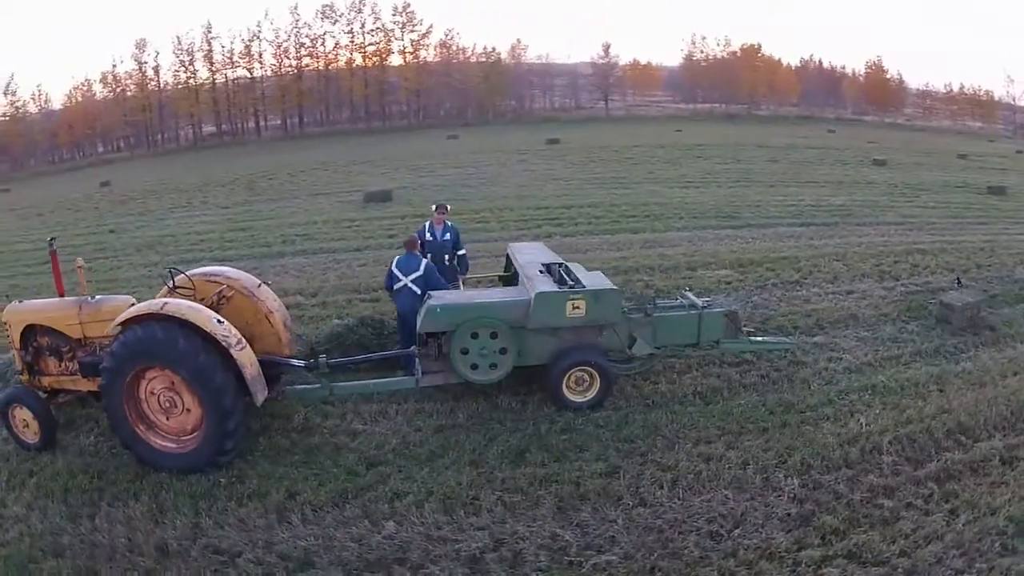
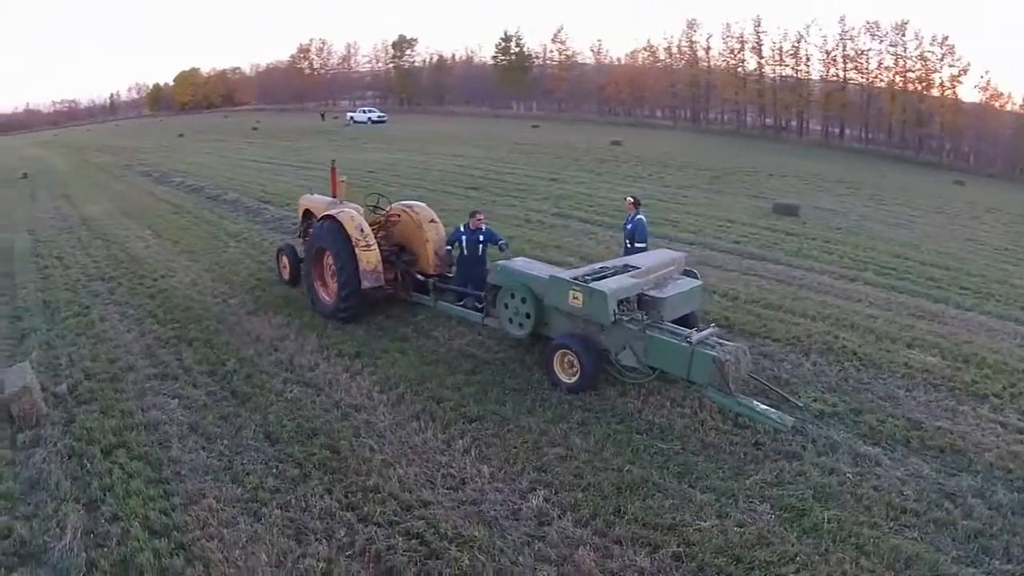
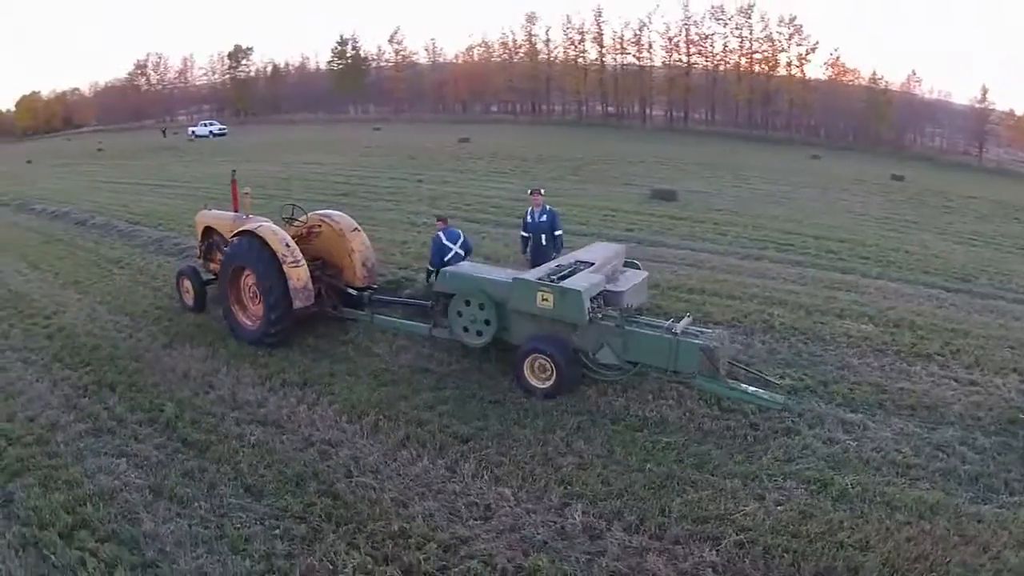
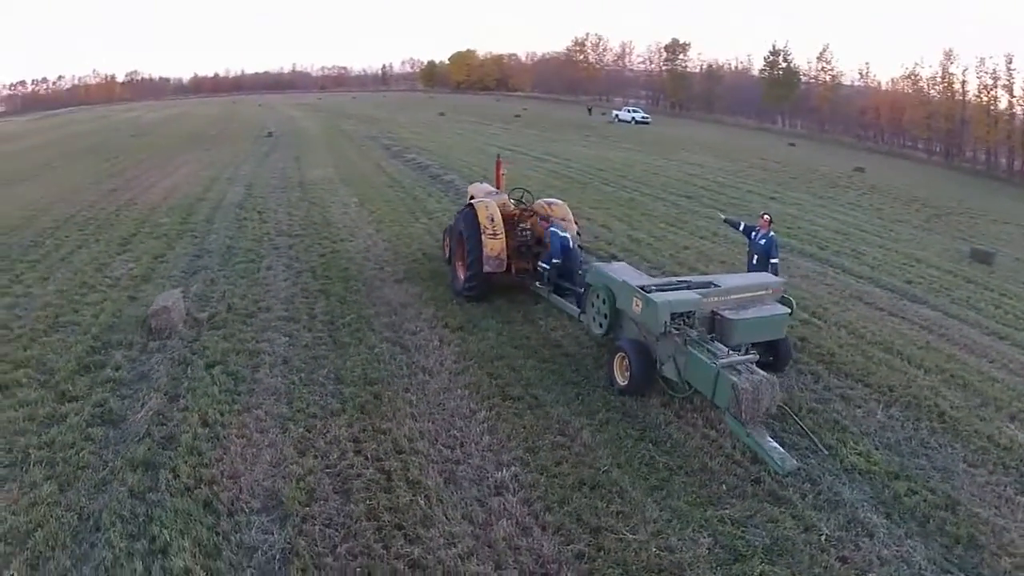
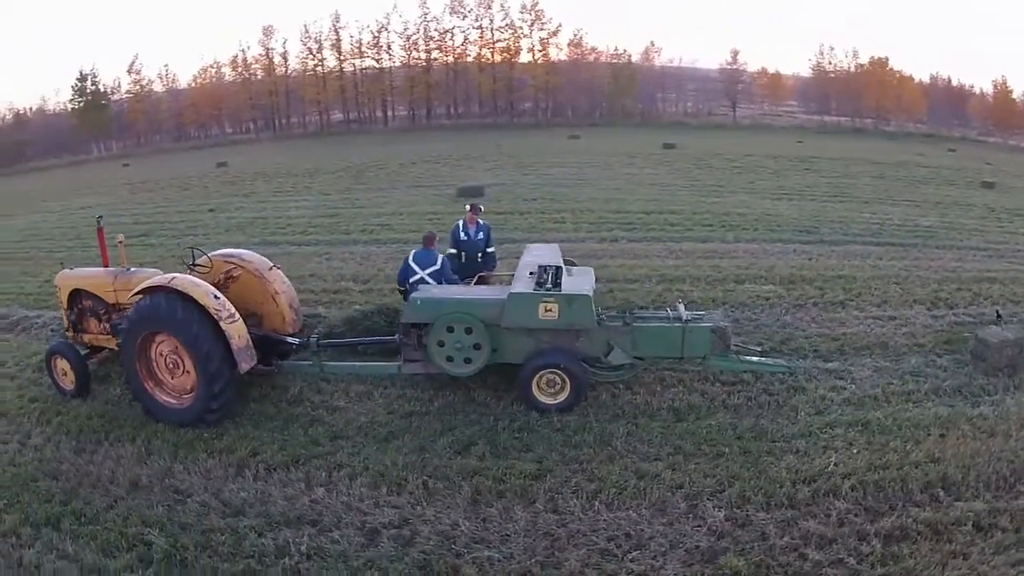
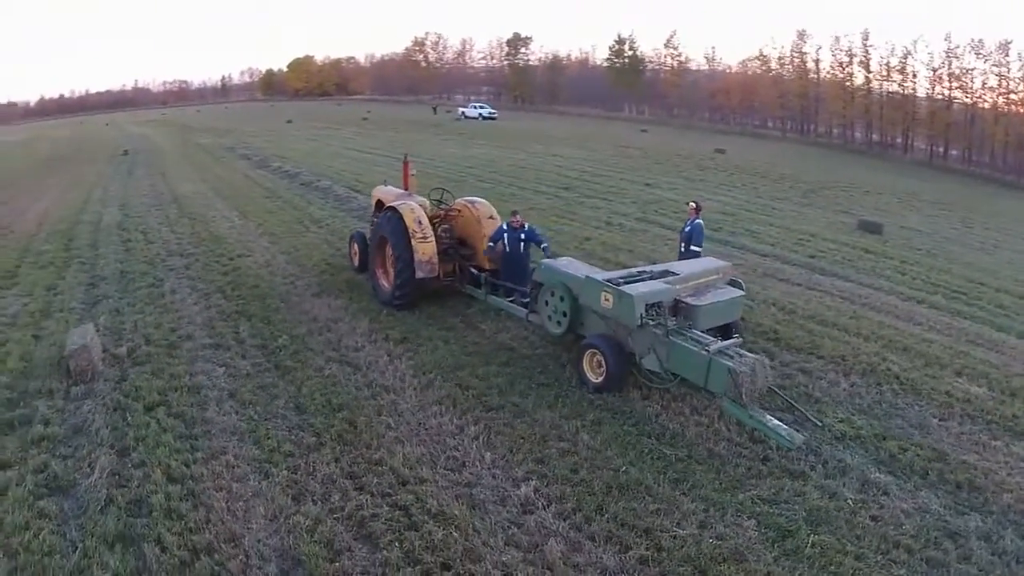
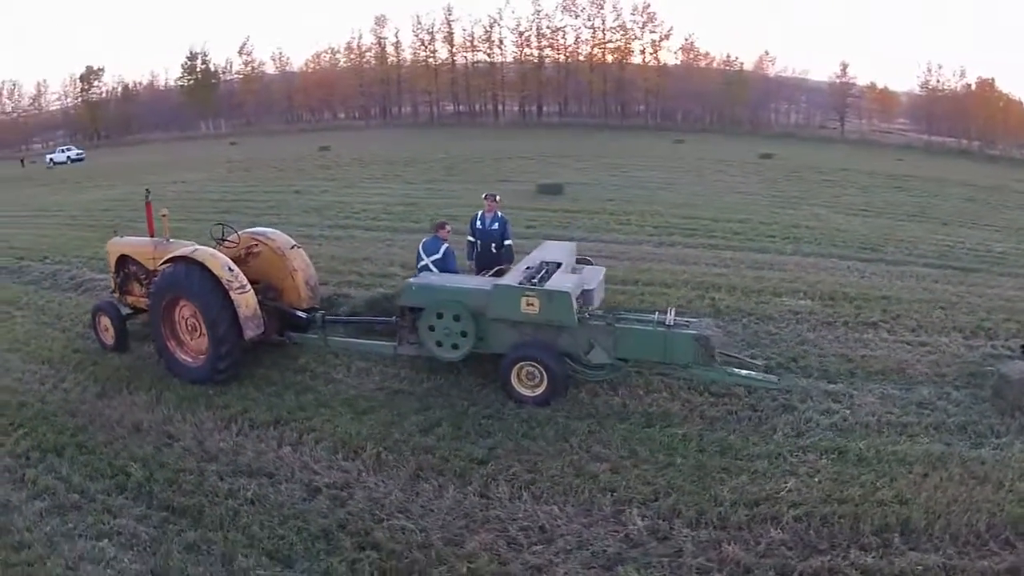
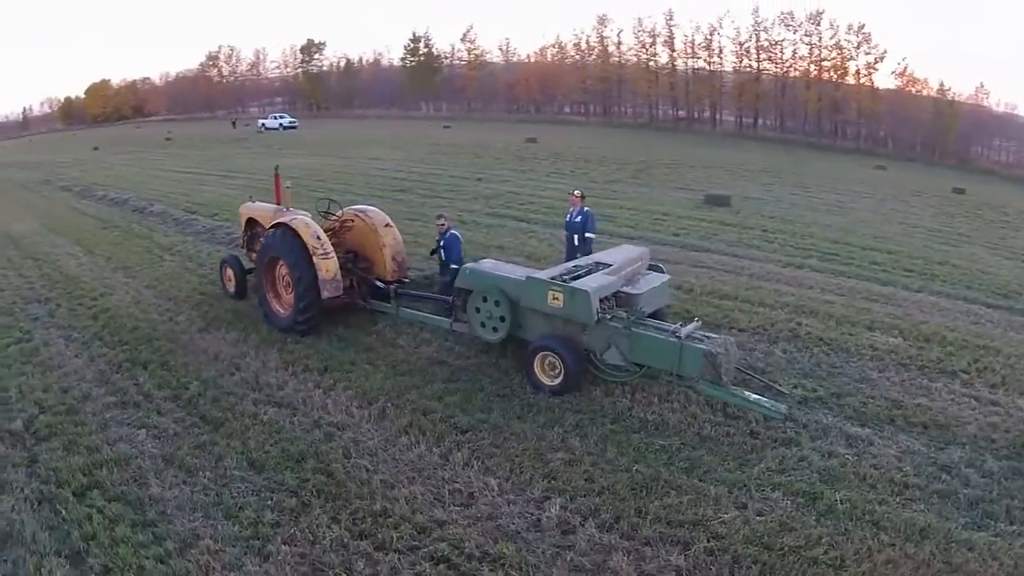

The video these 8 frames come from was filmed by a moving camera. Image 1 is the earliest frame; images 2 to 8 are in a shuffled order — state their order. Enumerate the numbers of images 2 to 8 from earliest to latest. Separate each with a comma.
5, 7, 3, 8, 2, 6, 4
